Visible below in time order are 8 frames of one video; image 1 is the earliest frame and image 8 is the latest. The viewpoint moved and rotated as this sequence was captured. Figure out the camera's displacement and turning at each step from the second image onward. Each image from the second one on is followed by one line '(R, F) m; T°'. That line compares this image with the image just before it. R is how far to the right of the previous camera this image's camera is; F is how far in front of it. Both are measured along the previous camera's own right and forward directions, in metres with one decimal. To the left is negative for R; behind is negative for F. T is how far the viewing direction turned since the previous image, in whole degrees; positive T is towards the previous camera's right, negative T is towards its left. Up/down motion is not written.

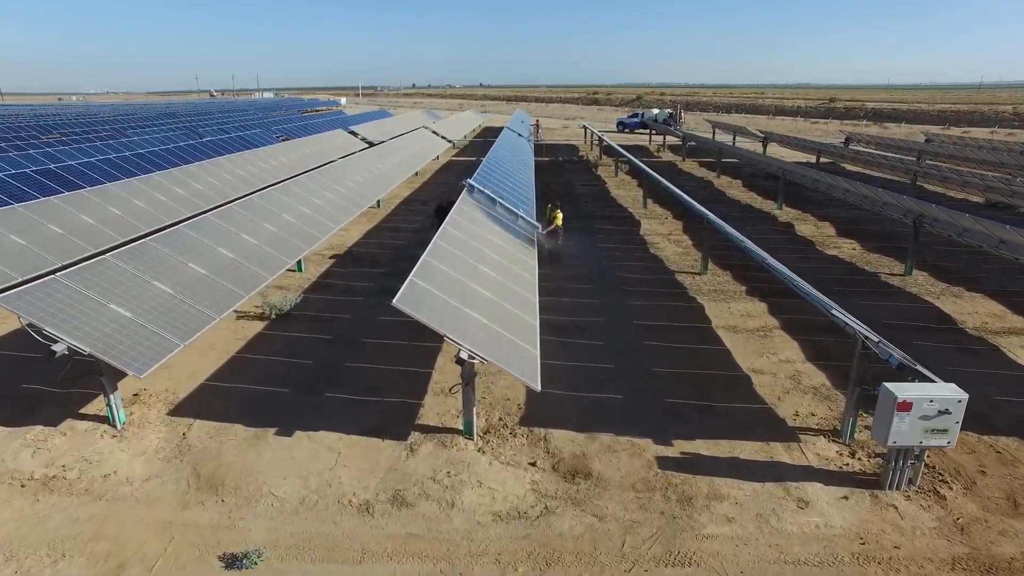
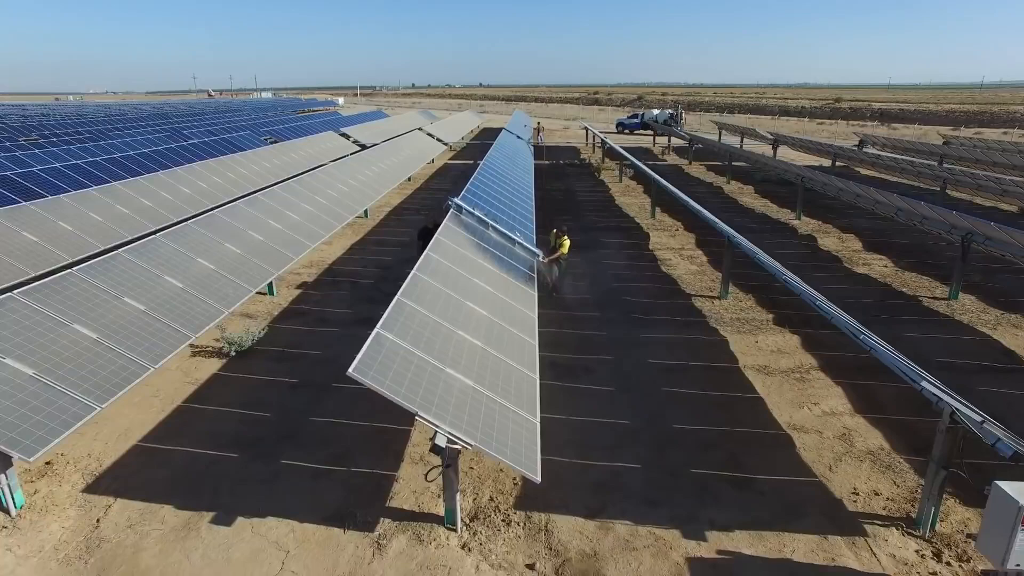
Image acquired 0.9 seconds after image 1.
(+0.1, +1.6) m; 0°
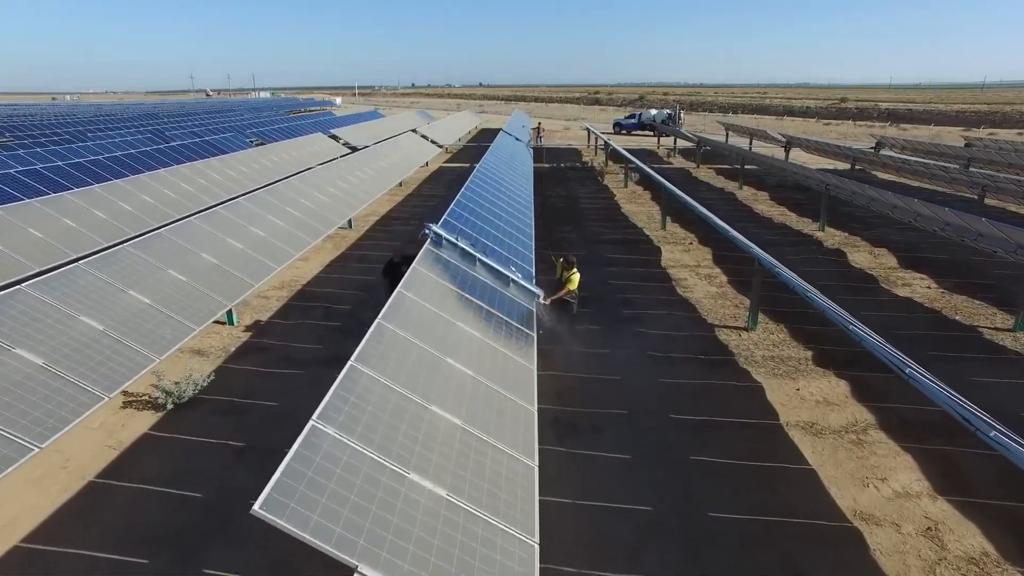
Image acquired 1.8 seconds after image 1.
(+0.1, +1.8) m; 0°
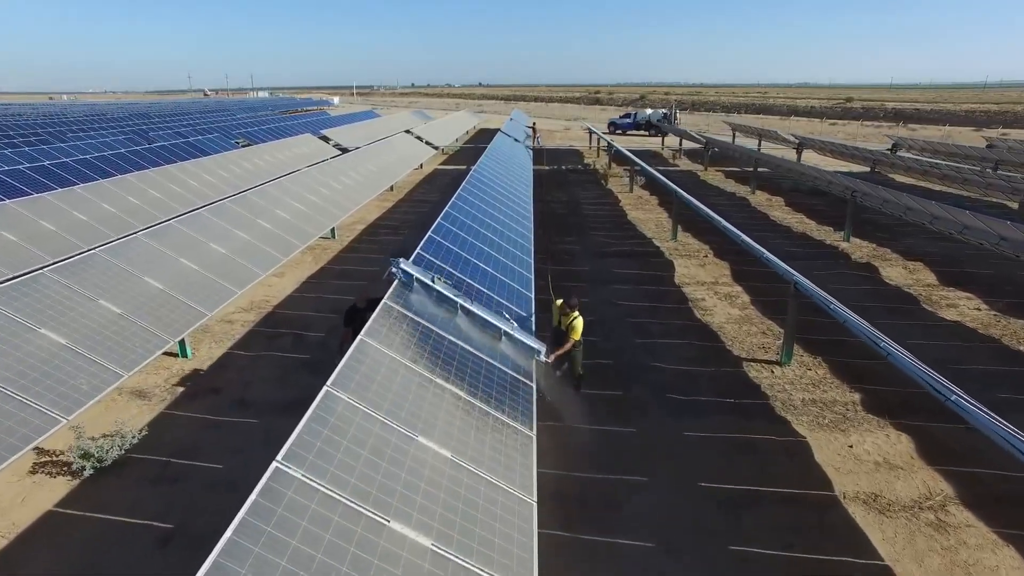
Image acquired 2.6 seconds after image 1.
(+0.1, +1.6) m; 0°
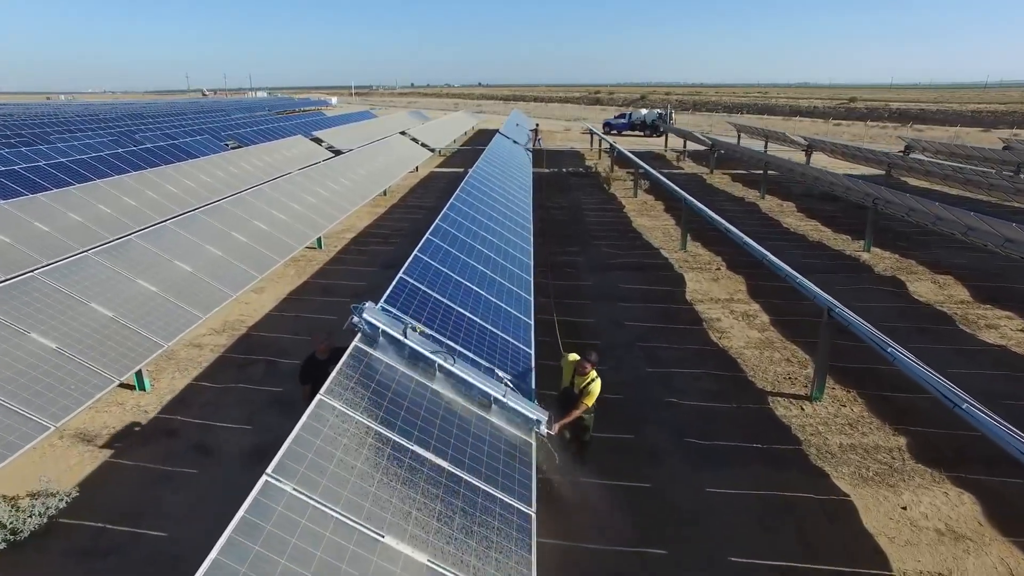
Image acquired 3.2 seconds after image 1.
(0.0, +1.1) m; 0°
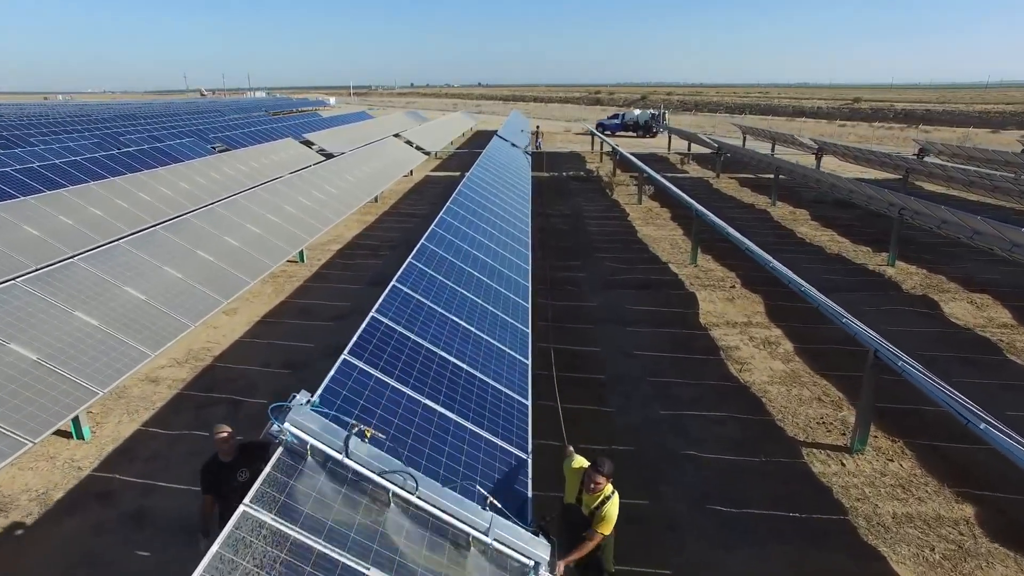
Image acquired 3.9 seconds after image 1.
(+0.1, +1.2) m; 0°
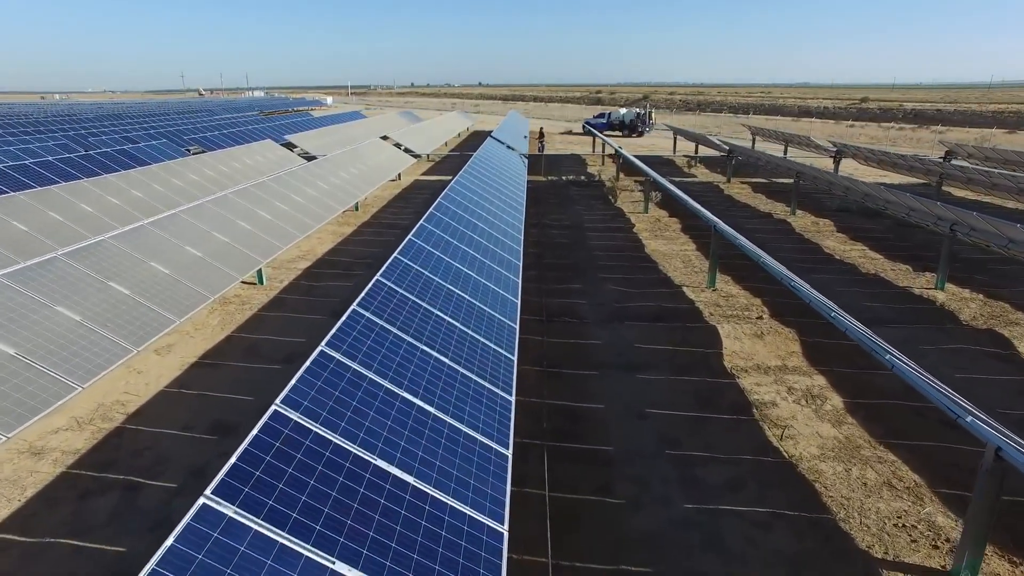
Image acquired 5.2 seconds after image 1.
(+0.2, +2.1) m; 0°
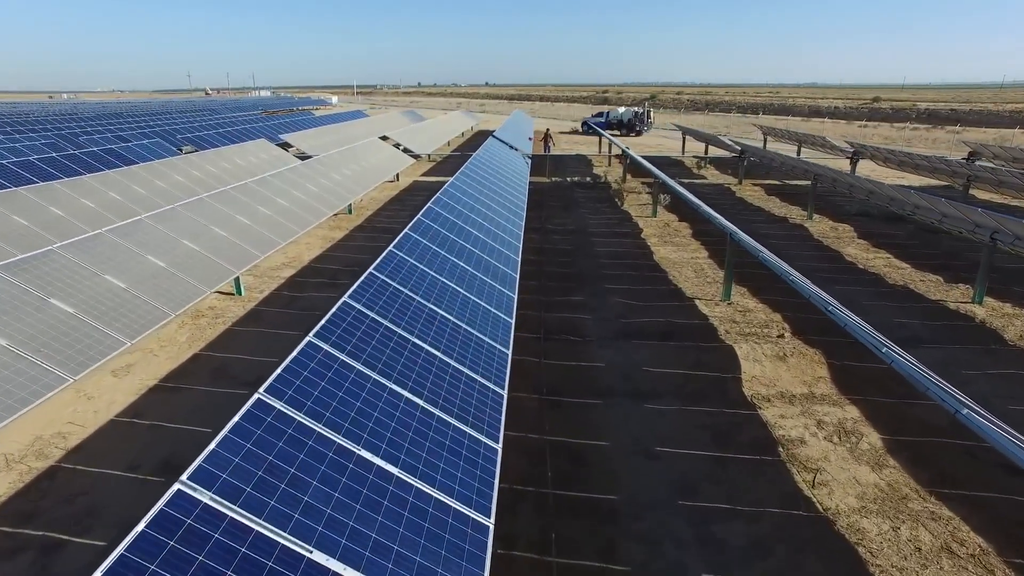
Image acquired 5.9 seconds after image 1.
(+0.2, +1.1) m; -1°
